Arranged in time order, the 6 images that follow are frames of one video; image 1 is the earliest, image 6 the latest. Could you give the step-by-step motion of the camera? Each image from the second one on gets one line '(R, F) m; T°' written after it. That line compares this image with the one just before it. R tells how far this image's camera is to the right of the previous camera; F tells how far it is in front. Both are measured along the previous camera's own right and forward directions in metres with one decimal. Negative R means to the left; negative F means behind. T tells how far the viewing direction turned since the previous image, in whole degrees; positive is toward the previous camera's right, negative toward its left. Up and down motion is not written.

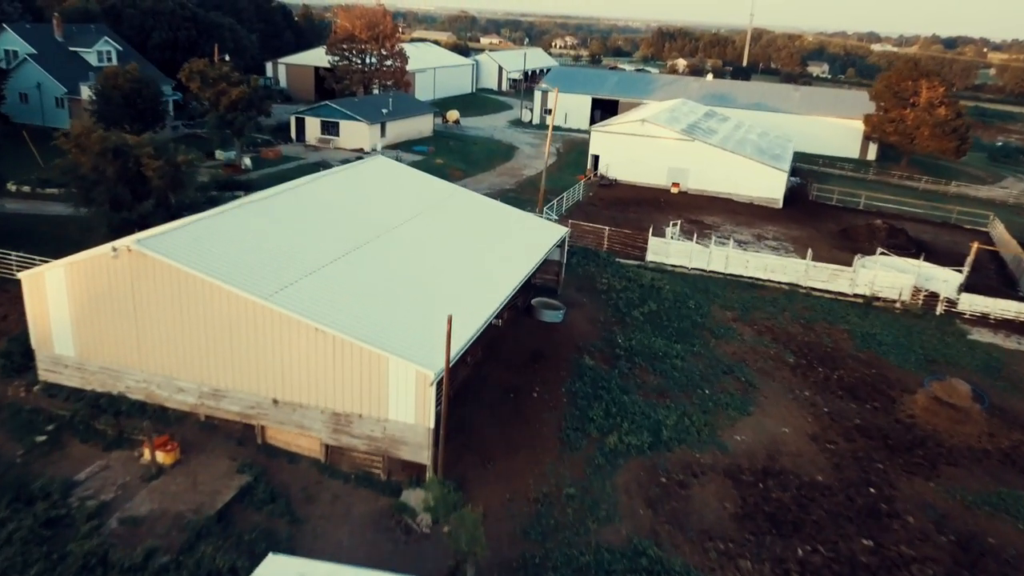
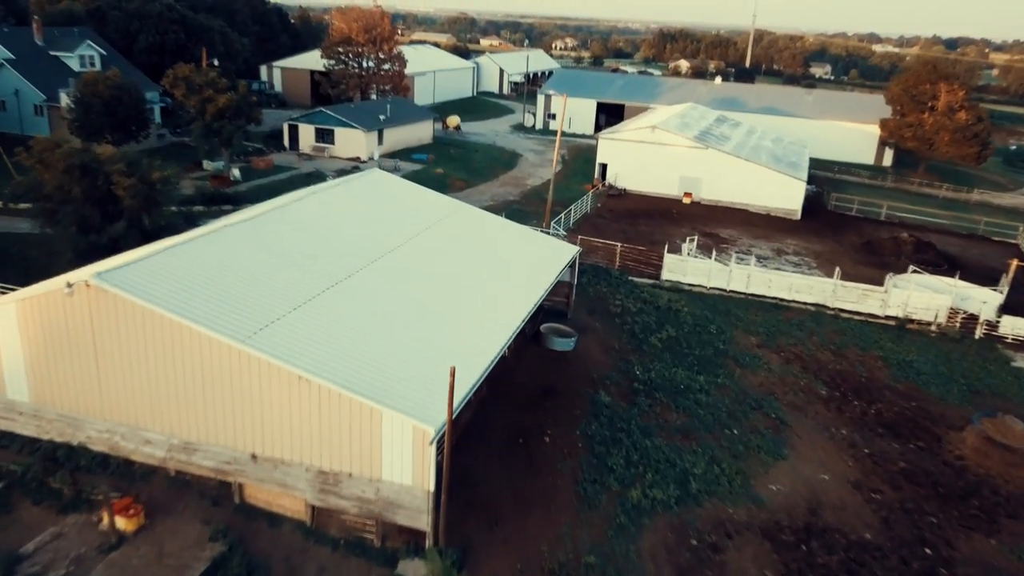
(-0.2, +1.9) m; 0°
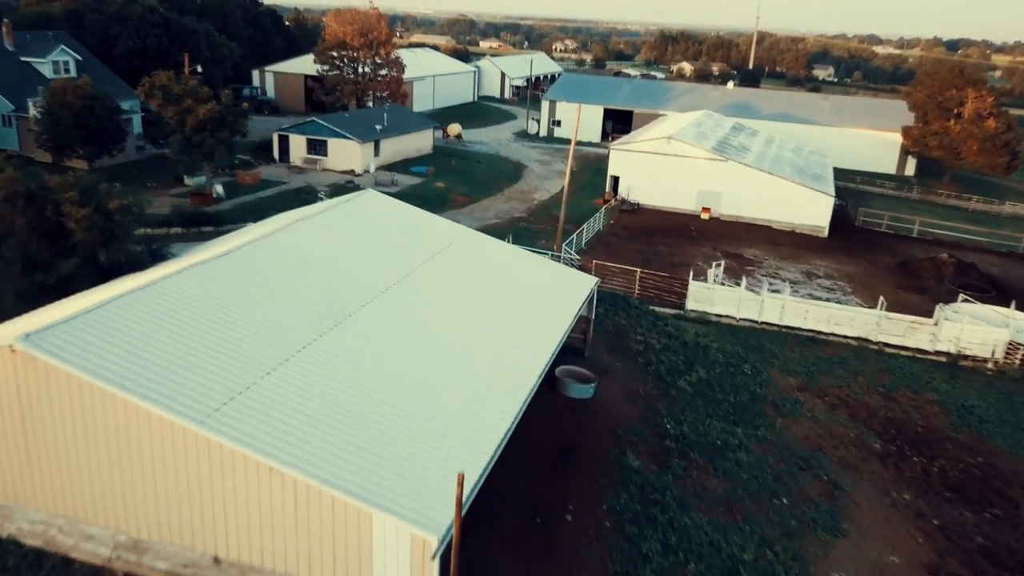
(-0.3, +2.5) m; 0°
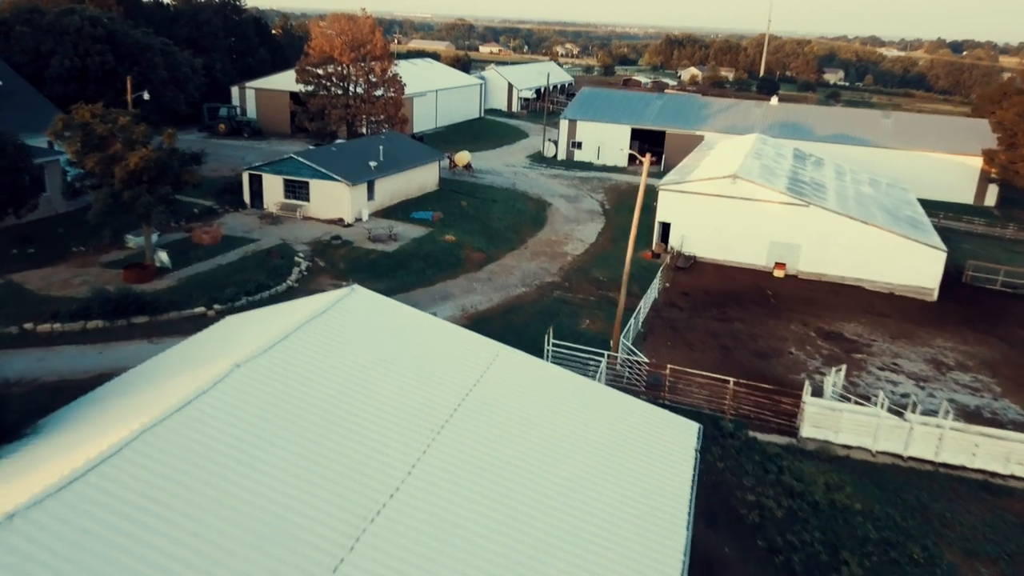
(-1.0, +6.8) m; 0°
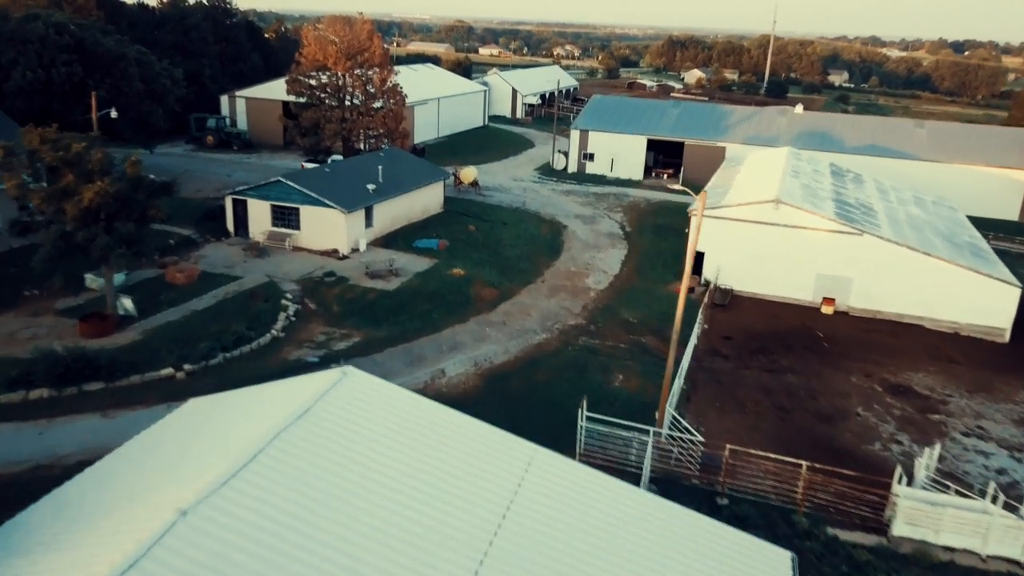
(-0.5, +3.1) m; 0°
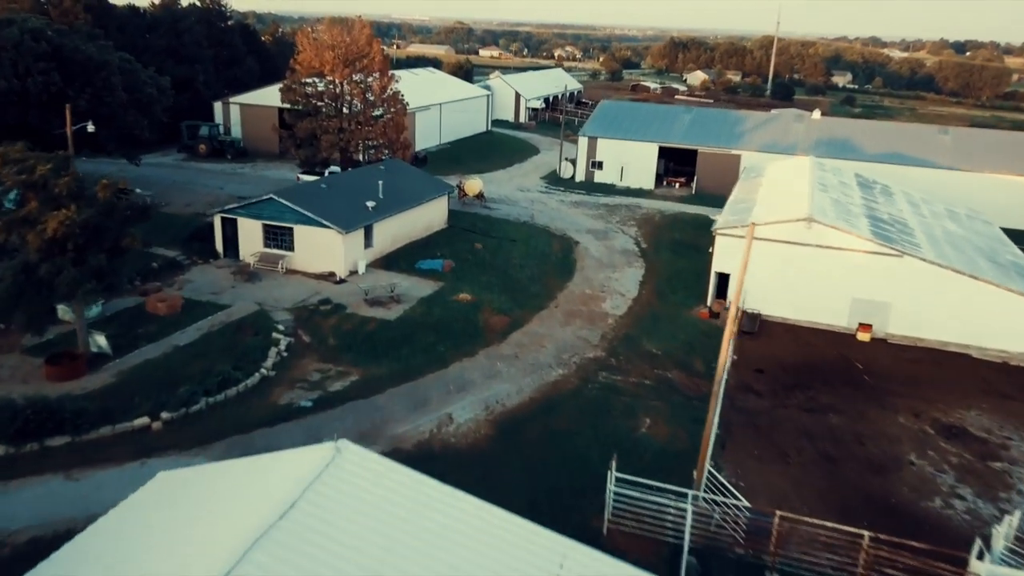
(-0.3, +1.9) m; 0°
